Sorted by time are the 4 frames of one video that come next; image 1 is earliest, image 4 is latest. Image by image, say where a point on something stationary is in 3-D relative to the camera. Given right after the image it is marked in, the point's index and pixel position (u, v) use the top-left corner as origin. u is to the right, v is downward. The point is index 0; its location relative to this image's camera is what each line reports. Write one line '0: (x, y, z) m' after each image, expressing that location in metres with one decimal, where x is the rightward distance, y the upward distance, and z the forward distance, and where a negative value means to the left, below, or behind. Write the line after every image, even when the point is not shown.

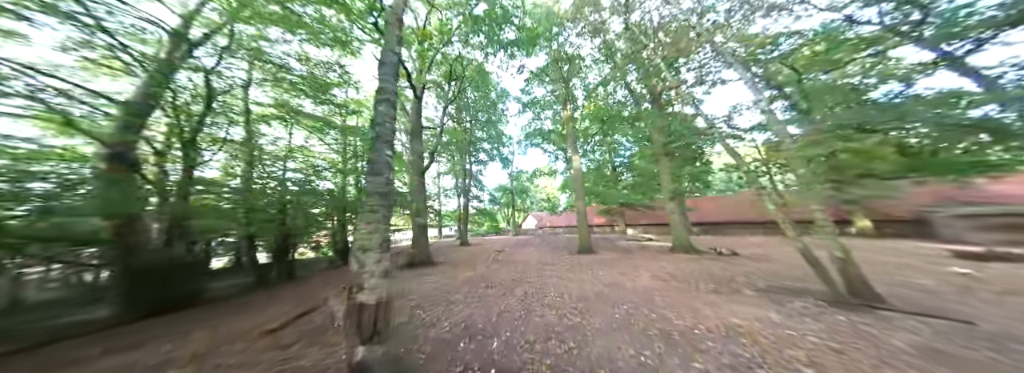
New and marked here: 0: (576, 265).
0: (+2.8, -3.4, +9.1) m
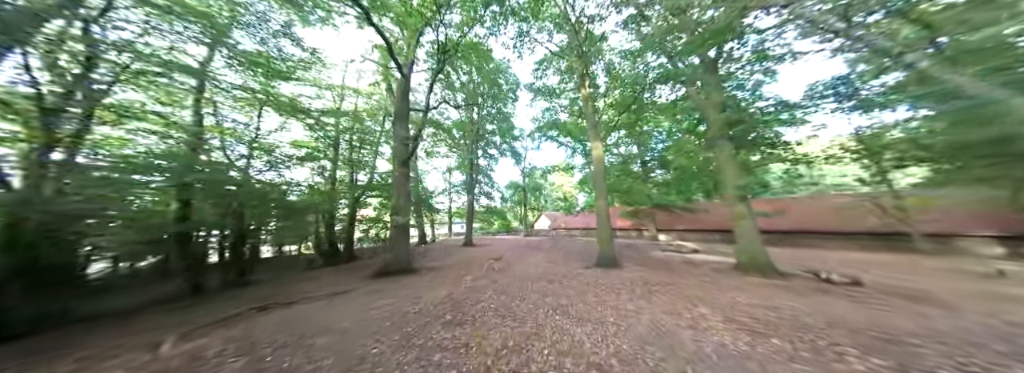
0: (+2.6, -3.1, +6.6) m
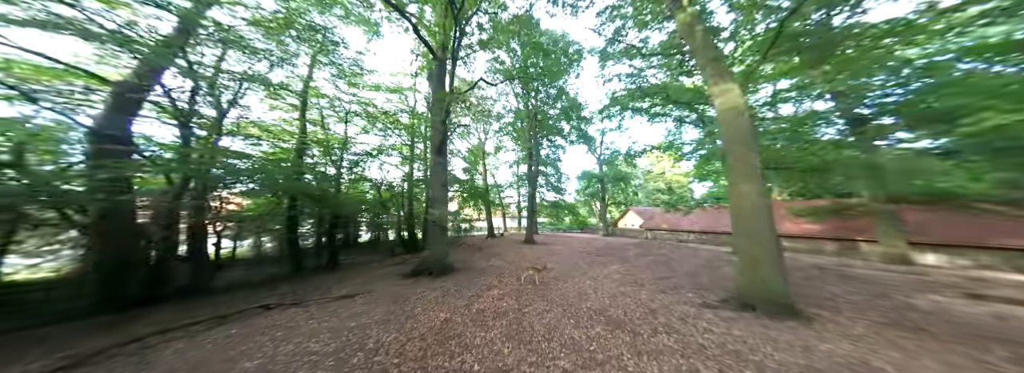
0: (+3.0, -2.4, +2.9) m
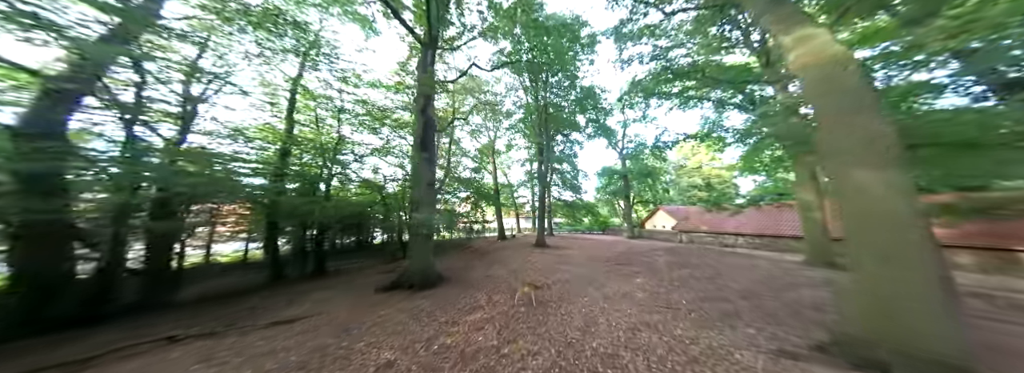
0: (+2.4, -2.3, +1.4) m
